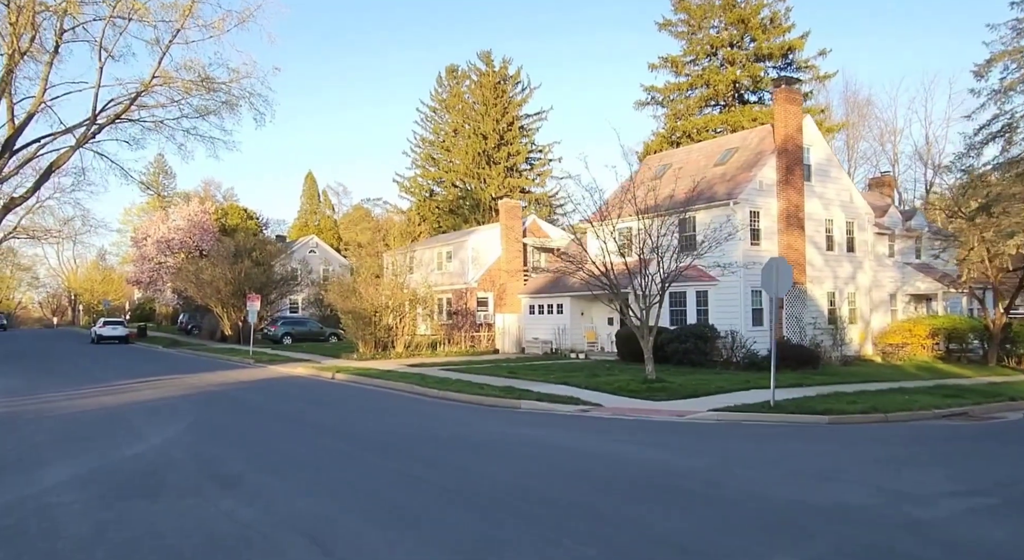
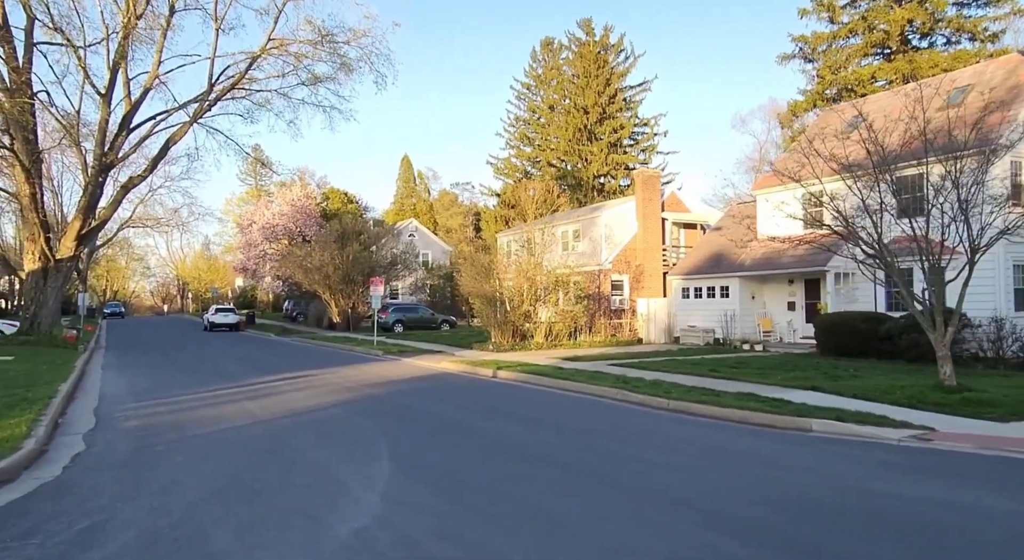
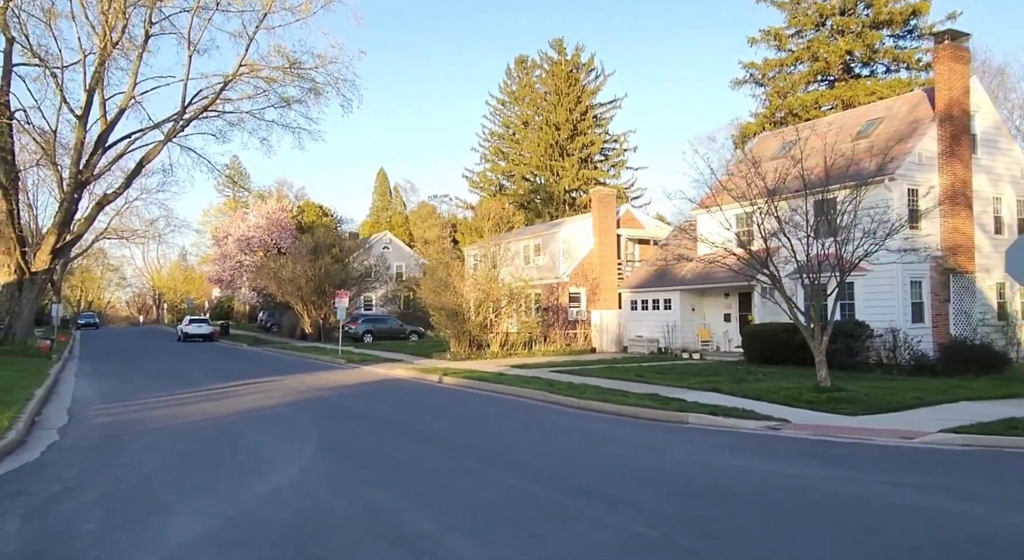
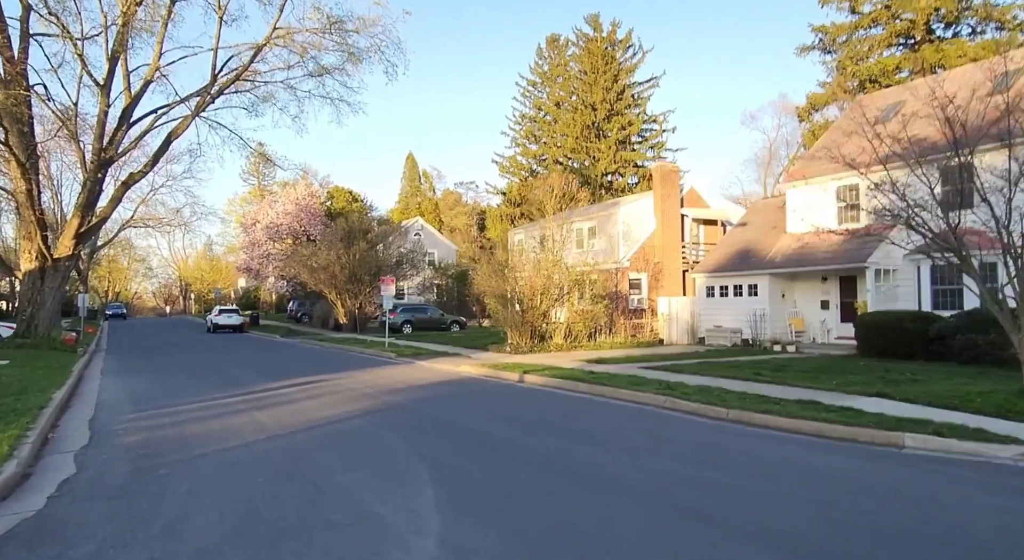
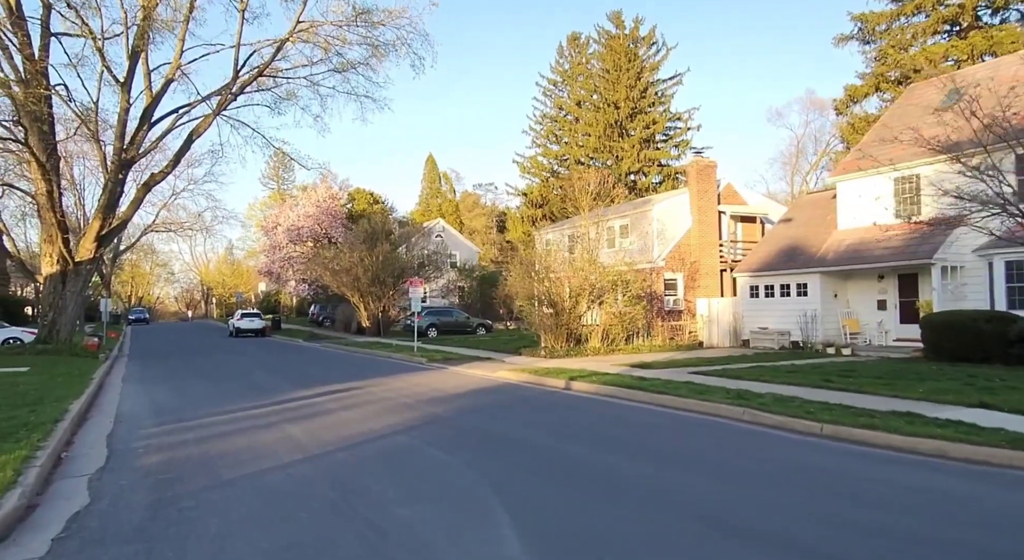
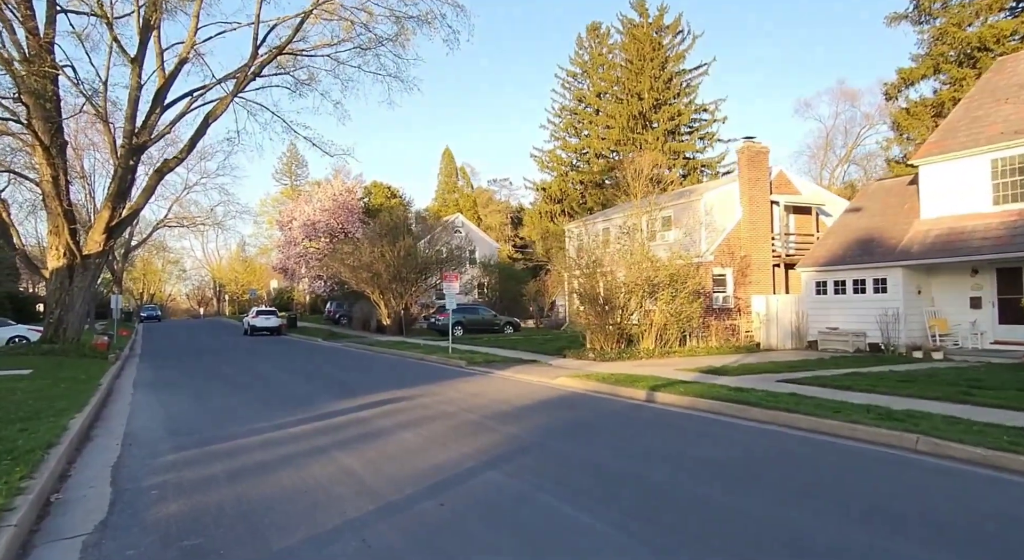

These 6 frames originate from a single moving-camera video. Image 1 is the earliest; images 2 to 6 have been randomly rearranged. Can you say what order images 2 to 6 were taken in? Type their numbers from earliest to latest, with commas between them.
3, 2, 4, 5, 6
